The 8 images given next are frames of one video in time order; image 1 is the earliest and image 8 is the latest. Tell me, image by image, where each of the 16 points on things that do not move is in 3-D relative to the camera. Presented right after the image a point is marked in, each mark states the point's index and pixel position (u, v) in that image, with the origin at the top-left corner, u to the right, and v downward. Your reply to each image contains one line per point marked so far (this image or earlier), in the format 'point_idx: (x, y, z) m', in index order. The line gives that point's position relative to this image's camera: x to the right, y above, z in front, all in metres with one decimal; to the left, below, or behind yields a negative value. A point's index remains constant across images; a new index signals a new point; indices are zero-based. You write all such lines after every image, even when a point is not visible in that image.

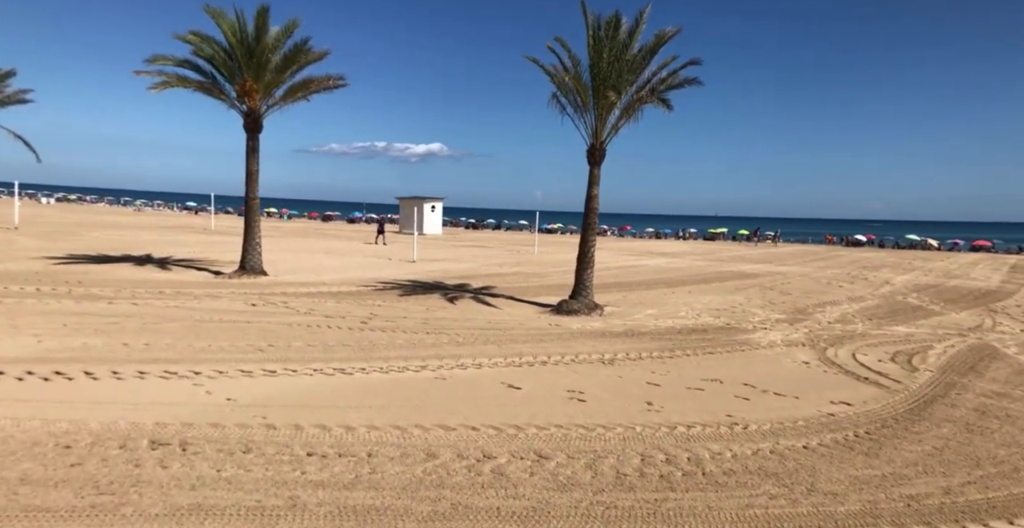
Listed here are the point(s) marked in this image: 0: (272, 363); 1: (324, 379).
0: (-2.1, -1.0, +6.3) m
1: (-1.4, -0.9, +4.8) m
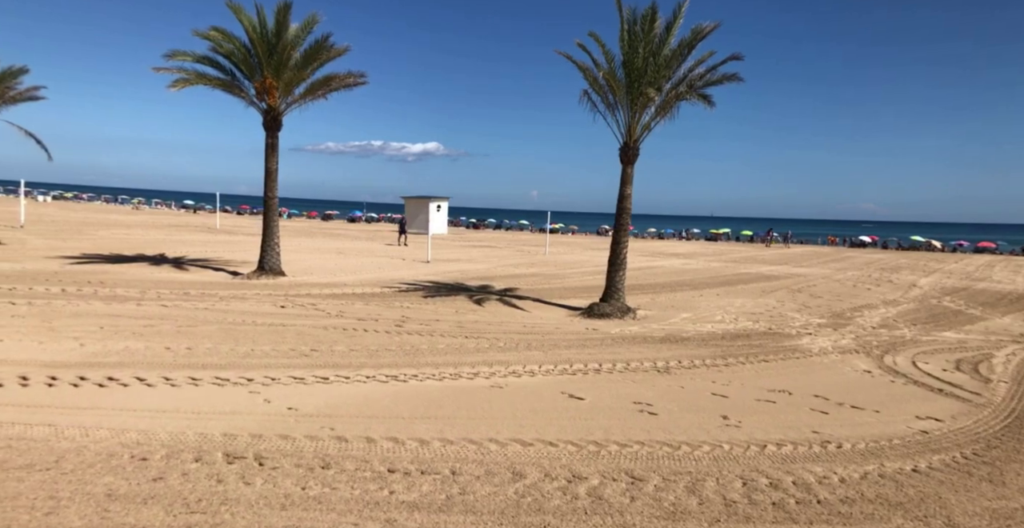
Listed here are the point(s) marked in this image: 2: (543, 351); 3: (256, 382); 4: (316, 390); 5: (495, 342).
0: (-1.7, -1.0, +6.3) m
1: (-0.9, -0.9, +4.7) m
2: (+0.4, -1.1, +8.0) m
3: (-2.1, -1.0, +5.3) m
4: (-1.4, -0.9, +4.8) m
5: (-0.3, -1.2, +9.5) m
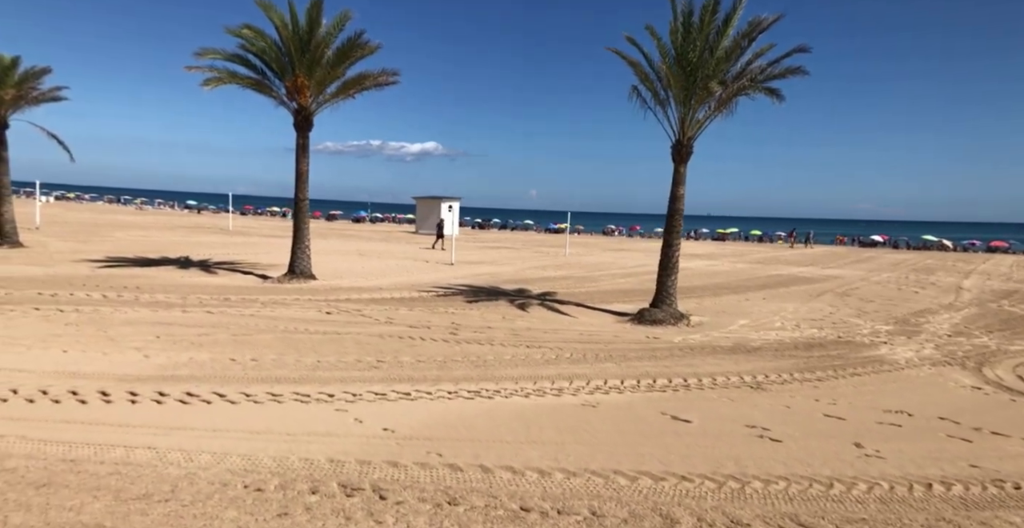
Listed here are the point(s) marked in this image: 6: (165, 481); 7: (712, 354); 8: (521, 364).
0: (-0.9, -1.1, +6.1) m
1: (-0.3, -1.0, +4.6) m
2: (+1.2, -1.2, +7.7) m
3: (-1.4, -1.1, +5.3) m
4: (-0.8, -1.0, +4.7) m
5: (+0.7, -1.3, +9.3) m
6: (-1.5, -1.0, +2.9) m
7: (+2.8, -1.2, +9.0) m
8: (+0.1, -1.2, +7.7) m
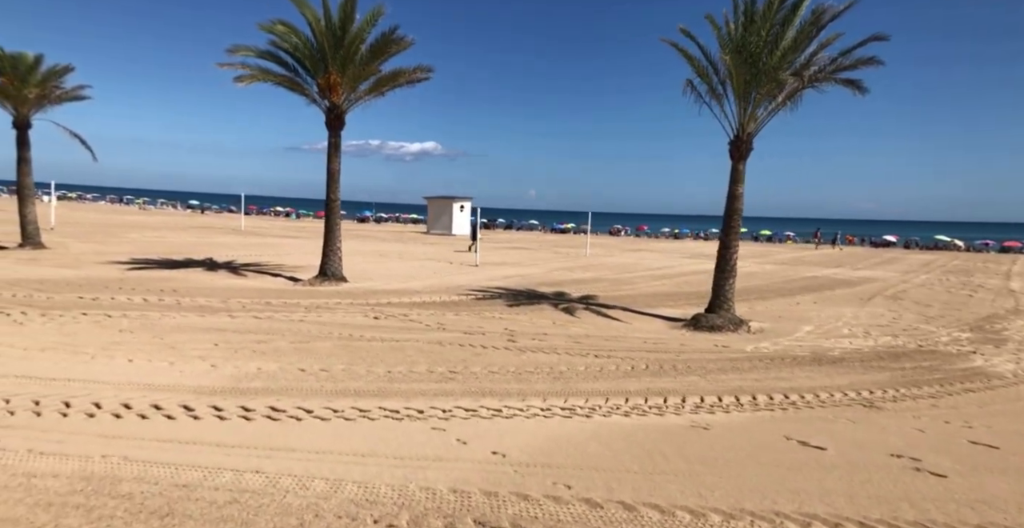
0: (-0.1, -1.2, +6.0) m
1: (+0.4, -1.1, +4.4) m
2: (+2.1, -1.3, +7.4) m
3: (-0.6, -1.2, +5.1) m
4: (-0.1, -1.1, +4.5) m
5: (+1.7, -1.4, +9.0) m
6: (-0.9, -1.0, +2.7) m
7: (+3.8, -1.3, +8.6) m
8: (+1.0, -1.3, +7.4) m
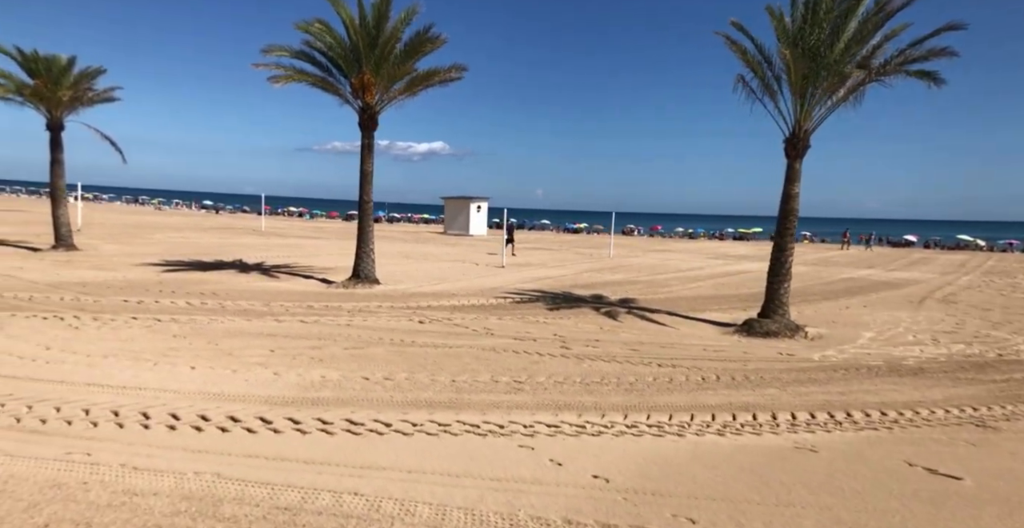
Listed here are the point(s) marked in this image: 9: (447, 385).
0: (+0.6, -1.3, +5.8) m
1: (+1.0, -1.2, +4.2) m
2: (+2.9, -1.4, +7.1) m
3: (0.0, -1.3, +5.0) m
4: (+0.5, -1.2, +4.4) m
5: (+2.6, -1.5, +8.7) m
6: (-0.4, -1.1, +2.6) m
7: (+4.6, -1.4, +8.1) m
8: (+1.8, -1.4, +7.2) m
9: (-0.9, -1.5, +8.2) m
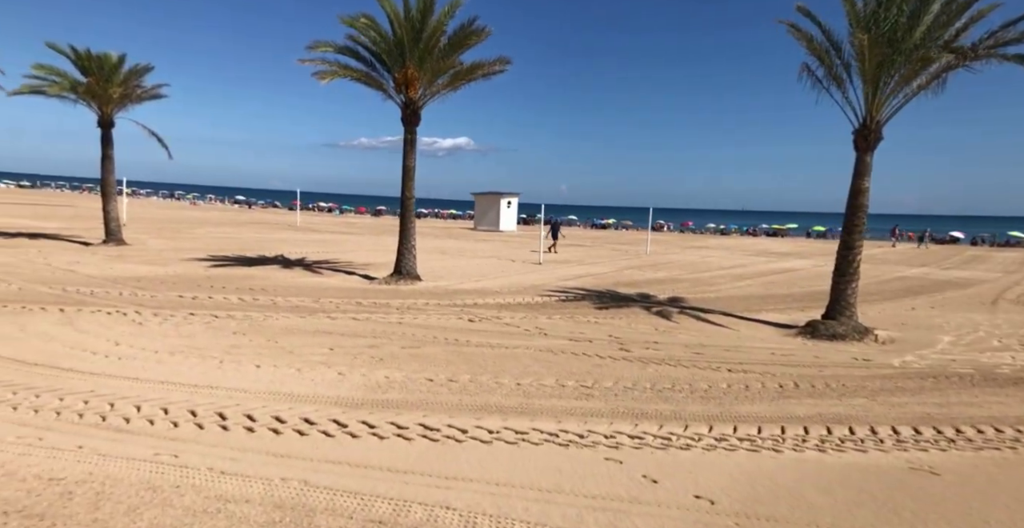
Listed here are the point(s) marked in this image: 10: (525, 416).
0: (+1.3, -1.4, +5.6) m
1: (+1.6, -1.2, +3.9) m
2: (+3.6, -1.4, +6.7) m
3: (+0.6, -1.3, +4.8) m
4: (+1.1, -1.2, +4.1) m
5: (+3.4, -1.5, +8.3) m
6: (0.0, -1.2, +2.5) m
7: (+5.4, -1.5, +7.6) m
8: (+2.5, -1.4, +6.9) m
9: (0.0, -1.6, +8.1) m
10: (+0.1, -1.4, +6.0) m
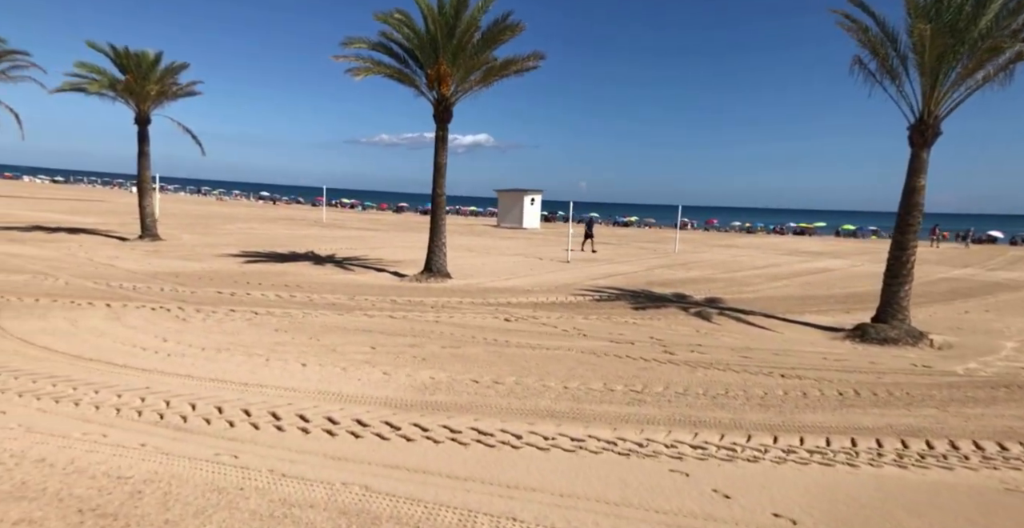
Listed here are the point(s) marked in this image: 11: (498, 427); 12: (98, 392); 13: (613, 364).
0: (+1.7, -1.4, +5.4) m
1: (+1.9, -1.2, +3.7) m
2: (+4.2, -1.4, +6.4) m
3: (+1.0, -1.3, +4.6) m
4: (+1.5, -1.3, +4.0) m
5: (+4.0, -1.5, +8.0) m
6: (+0.3, -1.2, +2.4) m
7: (+6.0, -1.5, +7.2) m
8: (+3.1, -1.4, +6.6) m
9: (+0.6, -1.6, +8.0) m
10: (+0.6, -1.4, +5.9) m
11: (-0.1, -1.4, +5.6) m
12: (-4.4, -1.3, +6.8) m
13: (+1.6, -1.5, +9.8) m
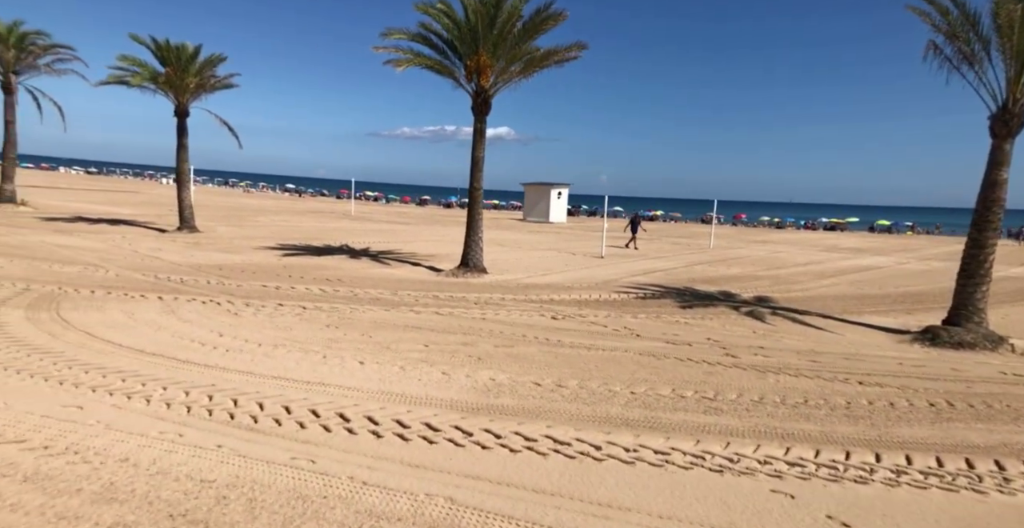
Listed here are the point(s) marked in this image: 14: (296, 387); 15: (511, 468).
0: (+2.3, -1.4, +5.0) m
1: (+2.4, -1.3, +3.4) m
2: (+4.8, -1.5, +5.9) m
3: (+1.6, -1.4, +4.4) m
4: (+2.0, -1.3, +3.6) m
5: (+4.8, -1.6, +7.5) m
6: (+0.7, -1.2, +2.1) m
7: (+6.7, -1.5, +6.6) m
8: (+3.8, -1.5, +6.2) m
9: (+1.4, -1.6, +7.7) m
10: (+1.3, -1.4, +5.6) m
11: (+0.5, -1.4, +5.4) m
12: (-3.6, -1.3, +6.9) m
13: (+2.5, -1.5, +9.4) m
14: (-2.4, -1.4, +7.4) m
15: (0.0, -1.4, +4.4) m
